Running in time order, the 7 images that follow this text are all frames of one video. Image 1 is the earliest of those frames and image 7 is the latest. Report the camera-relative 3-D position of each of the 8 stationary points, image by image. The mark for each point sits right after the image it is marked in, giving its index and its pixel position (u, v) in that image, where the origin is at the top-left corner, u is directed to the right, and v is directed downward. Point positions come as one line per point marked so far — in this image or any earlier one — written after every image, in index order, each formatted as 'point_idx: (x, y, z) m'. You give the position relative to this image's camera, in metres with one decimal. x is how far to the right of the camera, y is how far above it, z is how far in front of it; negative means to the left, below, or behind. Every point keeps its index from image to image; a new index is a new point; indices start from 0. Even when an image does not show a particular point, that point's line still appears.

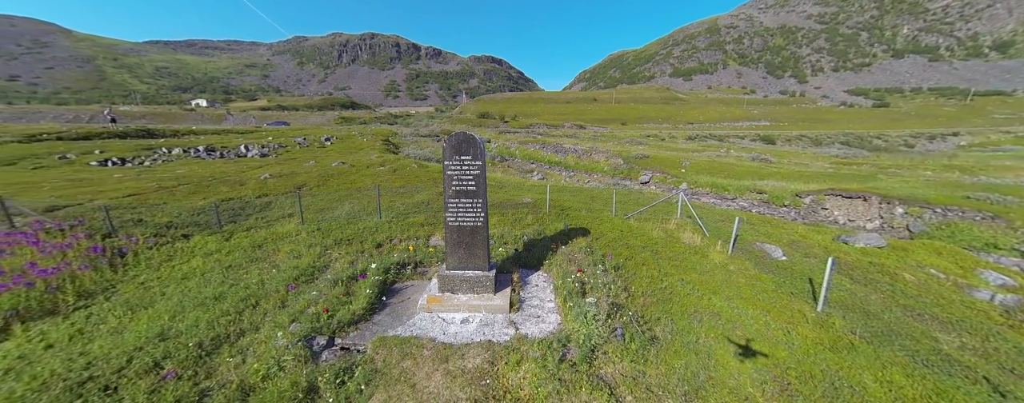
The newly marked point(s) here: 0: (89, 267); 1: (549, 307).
0: (-12.4, -1.9, +9.2) m
1: (+0.9, -2.5, +7.3) m
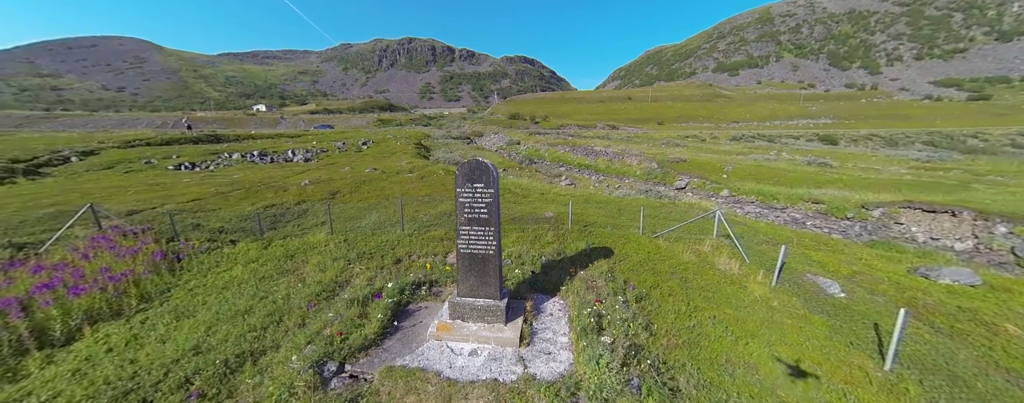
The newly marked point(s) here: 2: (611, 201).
0: (-11.8, -2.3, +10.2) m
1: (+1.1, -3.2, +6.9) m
2: (+5.3, -0.3, +17.0) m
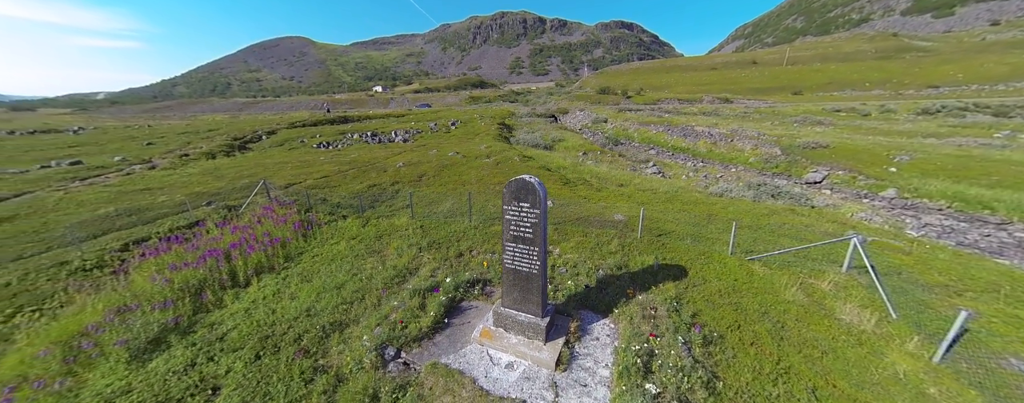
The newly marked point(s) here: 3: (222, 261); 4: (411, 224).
0: (-9.5, -1.7, +13.2) m
1: (+1.9, -3.7, +6.5) m
2: (+8.9, -0.3, +14.6) m
3: (-10.4, -2.1, +11.0) m
4: (-4.7, -1.0, +13.9) m
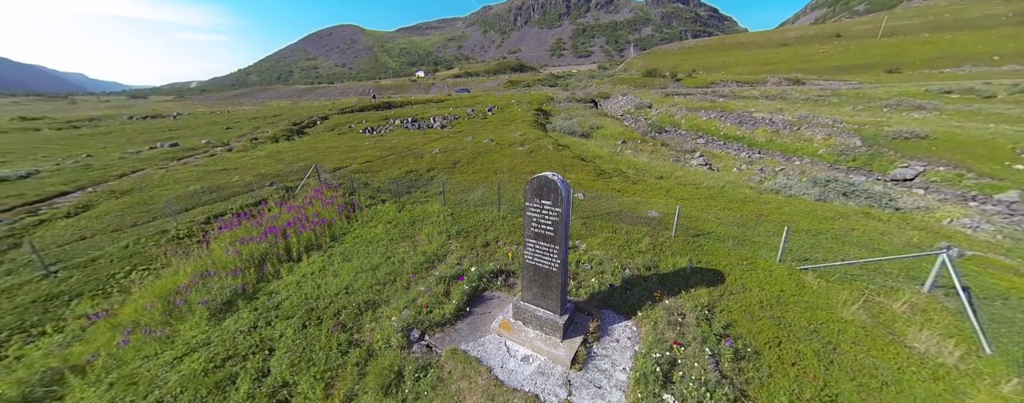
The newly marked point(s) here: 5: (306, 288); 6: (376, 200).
0: (-8.2, -0.9, +14.3) m
1: (+2.2, -3.7, +6.3) m
2: (+10.3, -0.1, +13.3) m
3: (-9.4, -1.4, +12.3) m
4: (-3.3, -0.4, +14.3) m
5: (-6.8, -2.9, +10.0) m
6: (-7.4, 0.0, +16.6) m
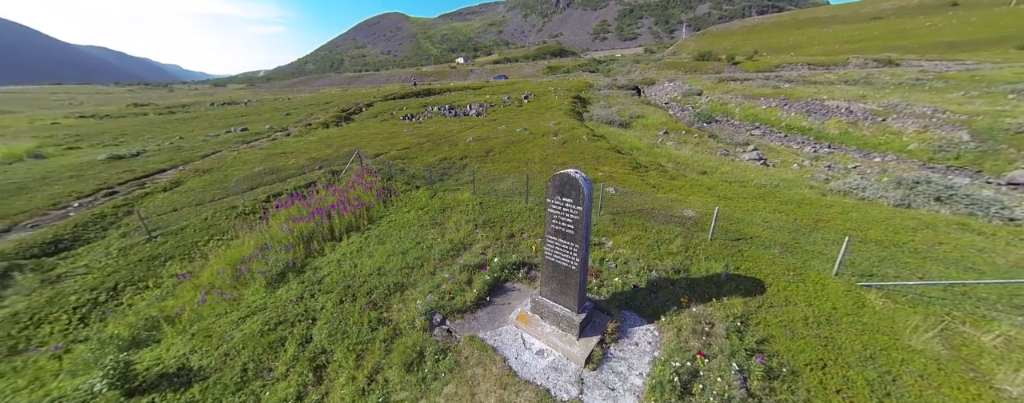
0: (-6.8, -0.1, +15.2) m
1: (+2.4, -3.7, +6.2) m
2: (+11.5, -0.2, +12.0) m
3: (-8.3, -0.7, +13.4) m
4: (-1.9, +0.1, +14.6) m
5: (-6.0, -2.4, +10.8) m
6: (-5.7, +0.9, +17.3) m
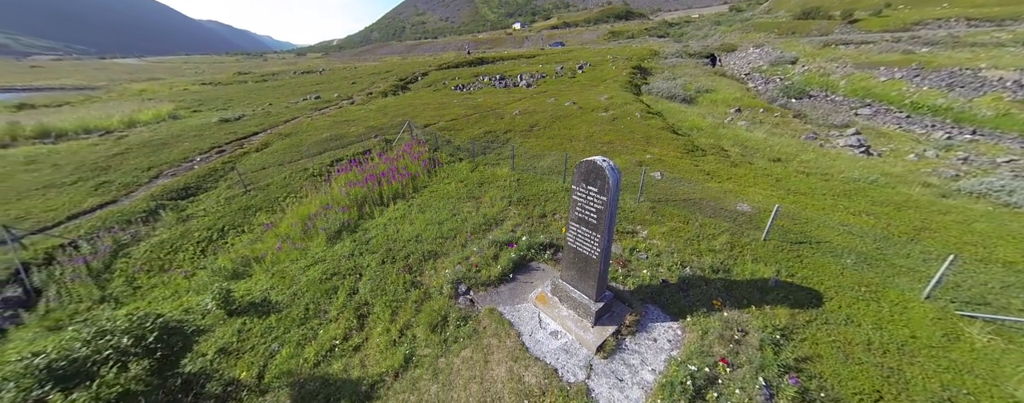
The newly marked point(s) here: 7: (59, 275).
0: (-4.7, +1.5, +16.1) m
1: (+2.6, -3.6, +6.1) m
2: (+12.7, -0.3, +9.9) m
3: (-6.5, +0.9, +14.6) m
4: (0.0, +1.3, +14.7) m
5: (-4.8, -1.1, +11.9) m
6: (-3.2, +2.6, +17.9) m
7: (-15.3, -2.5, +10.2) m
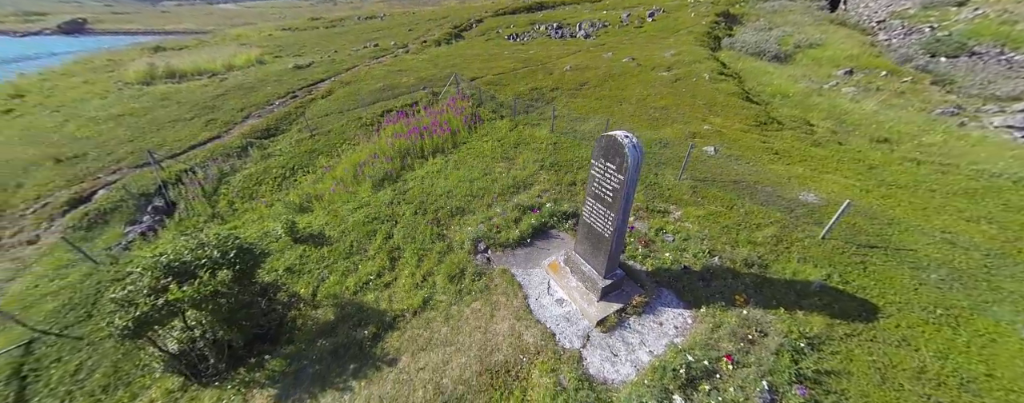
0: (-2.4, +4.0, +16.4) m
1: (+2.4, -3.2, +6.1) m
2: (+13.3, -0.5, +7.5) m
3: (-4.5, +3.4, +15.3) m
4: (+1.9, +3.1, +14.2) m
5: (-3.5, +0.8, +12.7) m
6: (-0.5, +5.2, +17.7) m
7: (-14.1, +0.4, +13.1) m
